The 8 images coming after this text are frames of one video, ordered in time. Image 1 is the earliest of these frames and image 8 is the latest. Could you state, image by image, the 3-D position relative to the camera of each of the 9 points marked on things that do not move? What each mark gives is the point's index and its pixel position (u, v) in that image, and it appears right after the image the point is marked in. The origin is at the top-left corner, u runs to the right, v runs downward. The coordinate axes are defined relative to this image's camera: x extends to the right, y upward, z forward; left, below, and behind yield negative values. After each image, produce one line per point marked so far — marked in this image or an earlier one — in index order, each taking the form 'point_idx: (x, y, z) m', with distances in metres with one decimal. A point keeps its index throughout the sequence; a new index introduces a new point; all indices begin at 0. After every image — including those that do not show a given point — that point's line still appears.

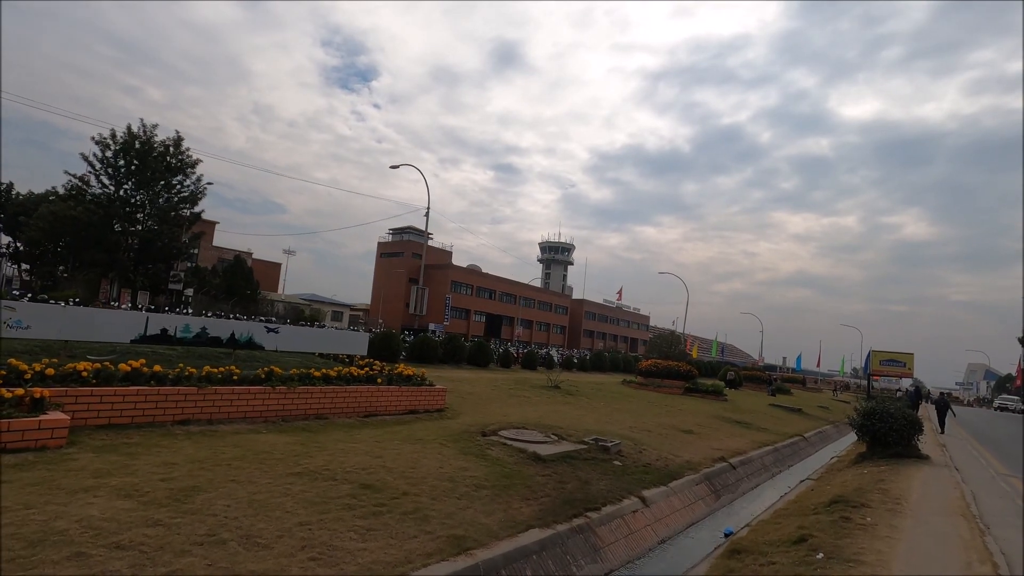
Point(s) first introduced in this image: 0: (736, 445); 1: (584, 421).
0: (+5.9, -4.2, +14.4) m
1: (+1.8, -3.4, +13.7) m
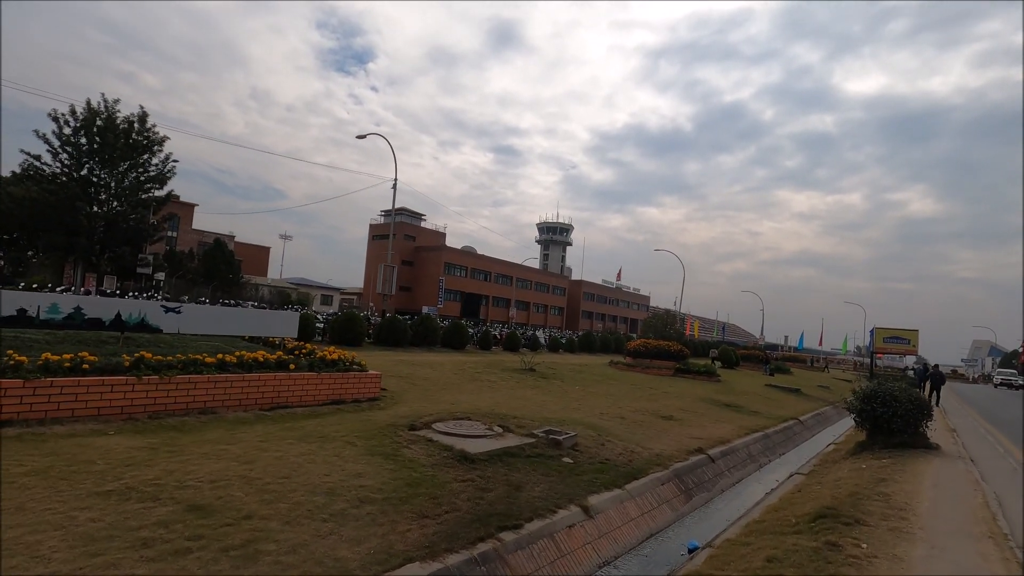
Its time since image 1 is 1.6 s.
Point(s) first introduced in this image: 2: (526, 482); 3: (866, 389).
0: (+4.9, -3.4, +12.8) m
1: (+0.8, -2.7, +12.2) m
2: (+0.2, -2.5, +6.9) m
3: (+6.7, -1.9, +10.3) m
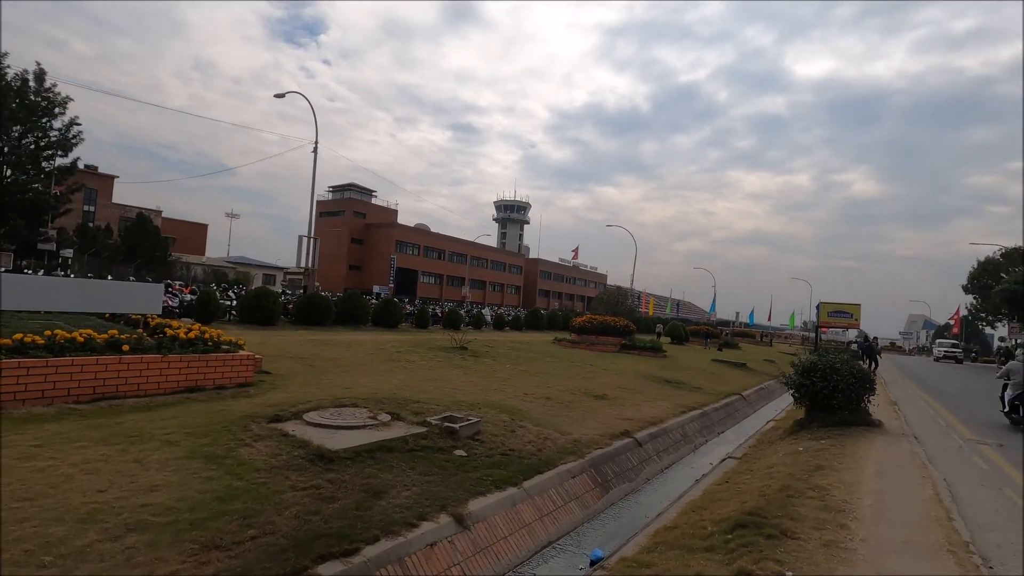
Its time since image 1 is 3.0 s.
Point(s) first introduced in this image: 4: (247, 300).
0: (+3.1, -2.7, +11.8) m
1: (-1.0, -2.1, +10.8) m
2: (-1.2, -2.0, +5.5) m
3: (+5.0, -1.2, +9.3) m
4: (-8.6, -0.4, +17.7) m
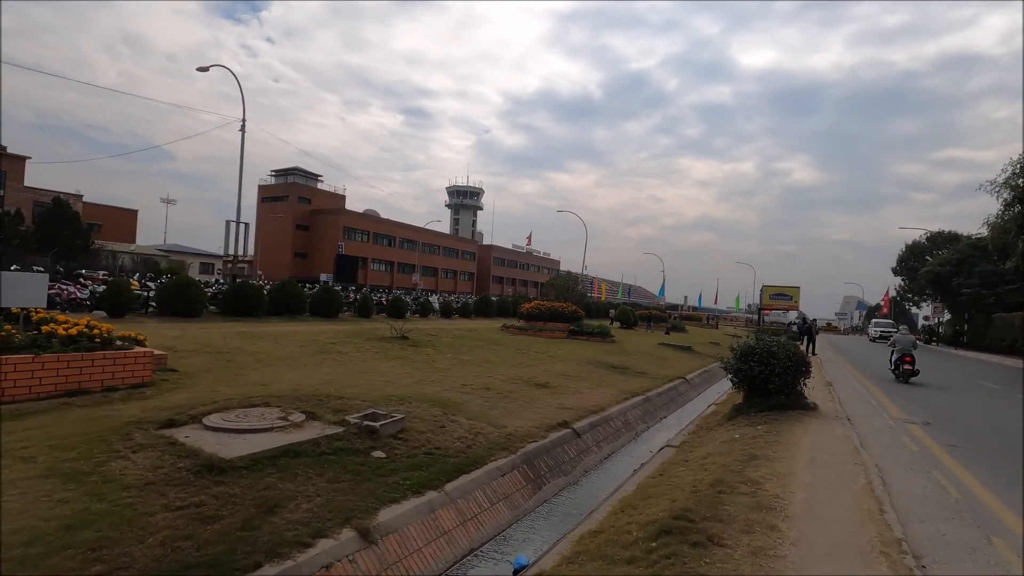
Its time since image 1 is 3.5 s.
0: (+1.7, -2.4, +11.5) m
1: (-2.2, -1.8, +10.2) m
2: (-2.0, -1.9, +4.9) m
3: (+3.9, -0.9, +9.2) m
4: (-10.4, -0.1, +16.3) m
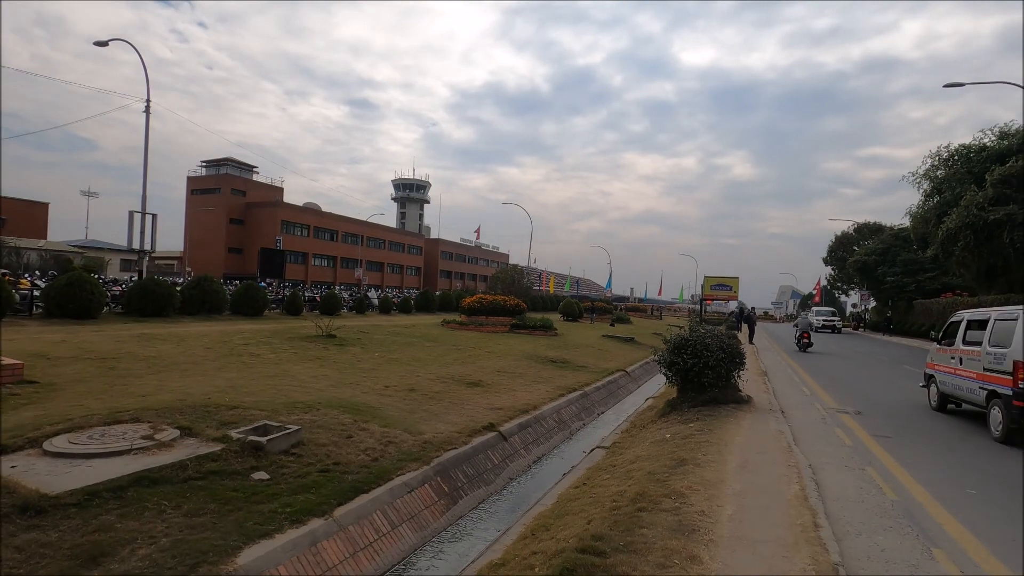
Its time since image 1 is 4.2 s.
0: (+0.3, -2.2, +10.9) m
1: (-3.5, -1.7, +9.2) m
2: (-2.8, -1.9, +4.0) m
3: (+2.7, -0.8, +8.7) m
4: (-12.3, 0.0, +14.6) m
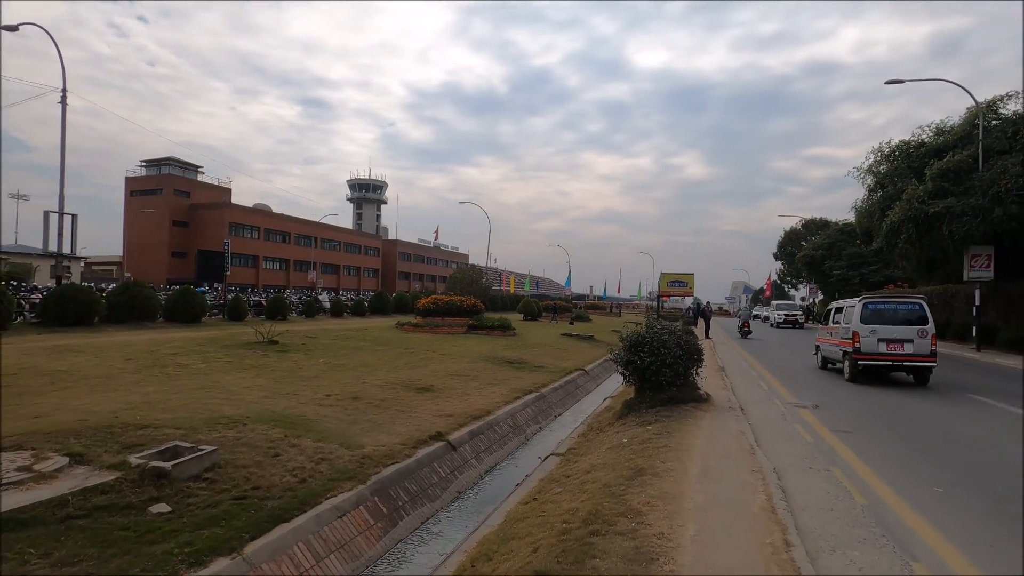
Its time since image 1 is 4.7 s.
0: (-0.6, -2.2, +10.3) m
1: (-4.3, -1.8, +8.4) m
2: (-3.3, -1.9, +3.2) m
3: (+1.9, -0.7, +8.4) m
4: (-13.4, -0.2, +13.1) m
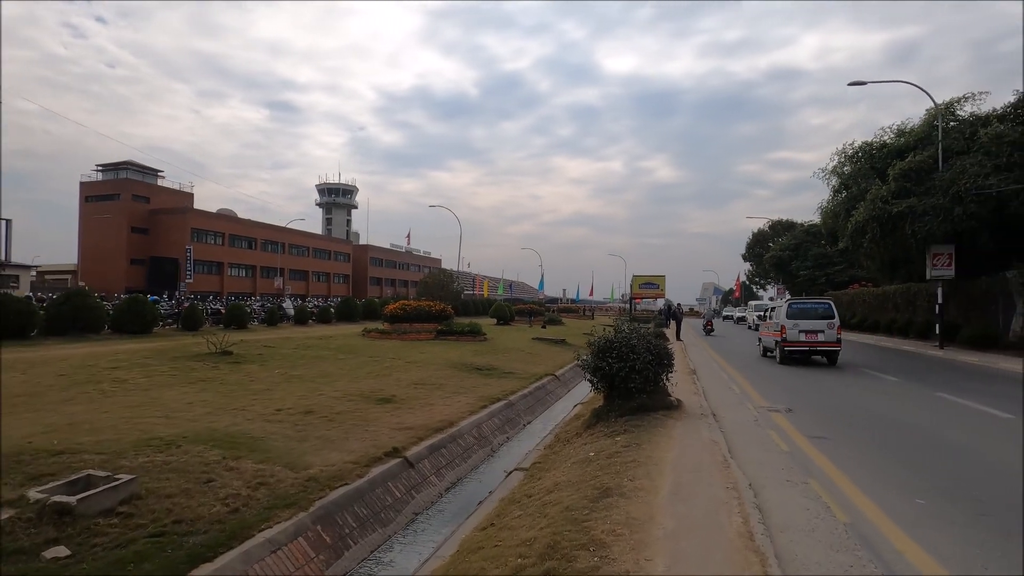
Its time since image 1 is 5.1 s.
0: (-1.2, -2.3, +9.8) m
1: (-4.9, -1.9, +7.7) m
2: (-3.5, -2.0, +2.6) m
3: (+1.3, -0.7, +8.0) m
4: (-14.2, -0.5, +12.0) m
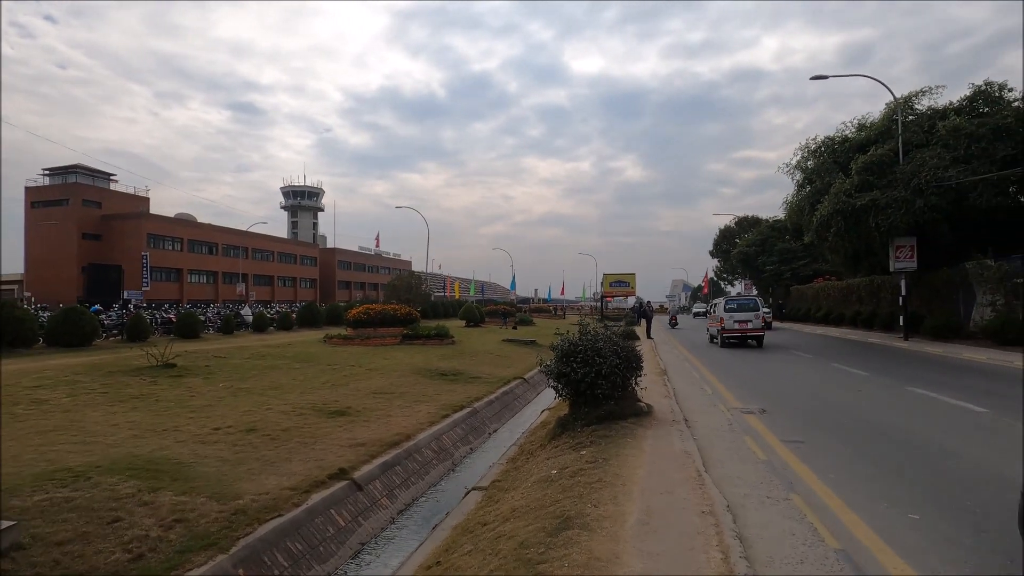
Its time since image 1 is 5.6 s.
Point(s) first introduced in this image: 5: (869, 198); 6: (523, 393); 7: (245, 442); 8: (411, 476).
0: (-1.9, -2.3, +9.2) m
1: (-5.4, -2.0, +6.9) m
2: (-3.8, -2.0, +1.8) m
3: (+0.7, -0.7, +7.5) m
4: (-15.0, -0.8, +10.7) m
5: (+12.7, +3.2, +19.3) m
6: (+0.3, -2.8, +14.5) m
7: (-3.7, -2.2, +7.6) m
8: (-1.4, -2.6, +7.5) m
